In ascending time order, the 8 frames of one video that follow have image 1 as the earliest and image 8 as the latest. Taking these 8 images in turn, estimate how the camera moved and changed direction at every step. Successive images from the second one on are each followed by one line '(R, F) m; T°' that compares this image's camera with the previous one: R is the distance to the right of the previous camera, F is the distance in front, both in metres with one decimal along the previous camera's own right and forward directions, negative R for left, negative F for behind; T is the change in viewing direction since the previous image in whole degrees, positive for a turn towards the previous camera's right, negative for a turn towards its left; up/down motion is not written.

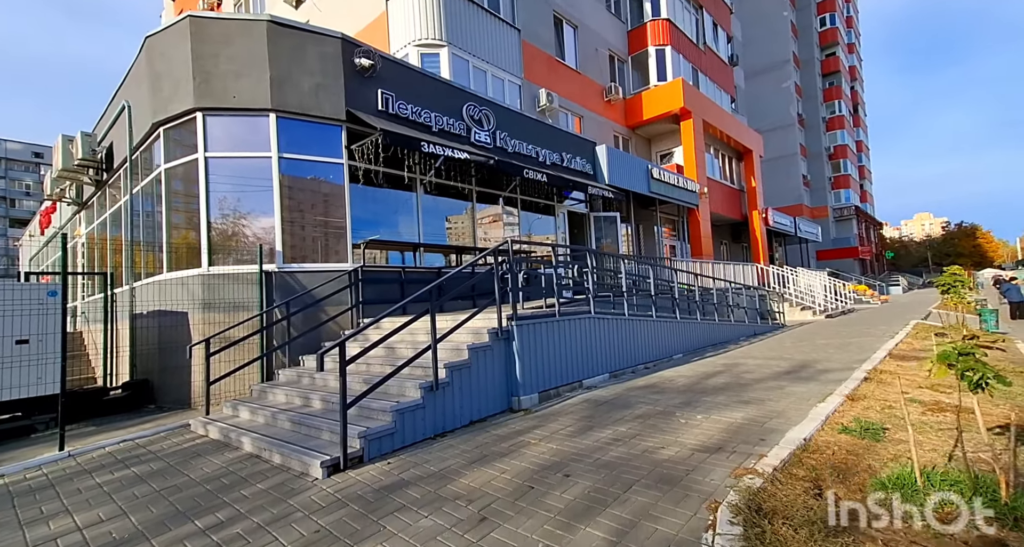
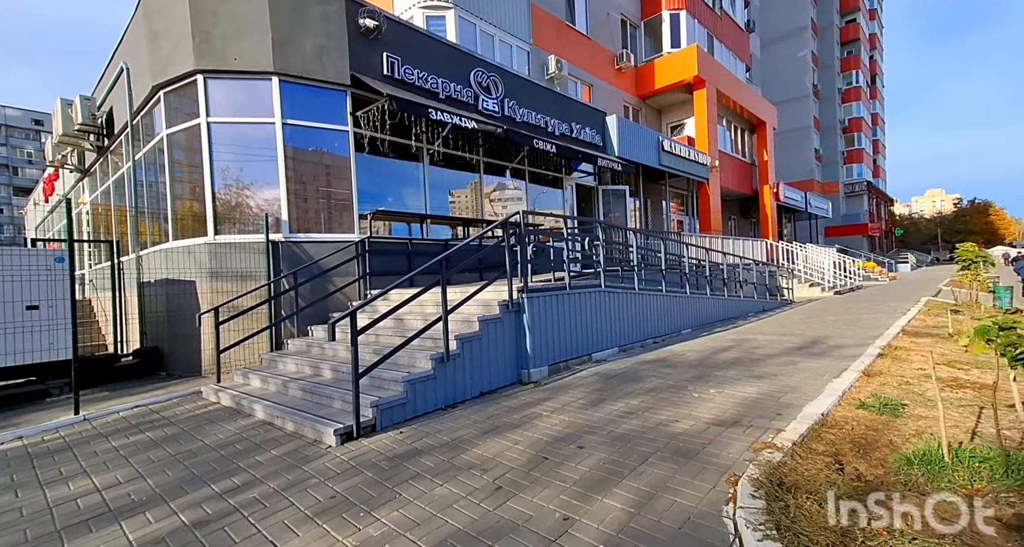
(-0.1, +0.1) m; 0°
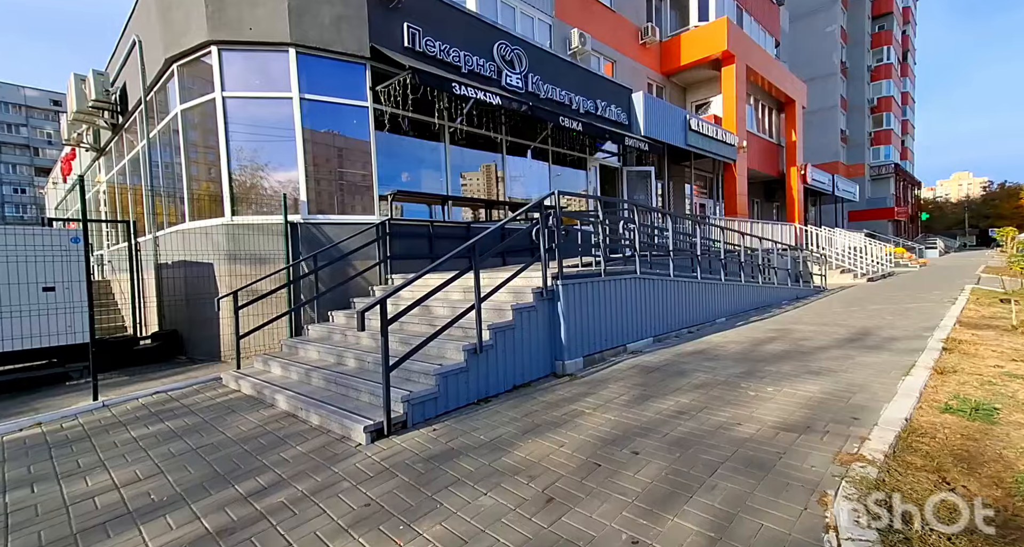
(-0.2, +0.3) m; -1°
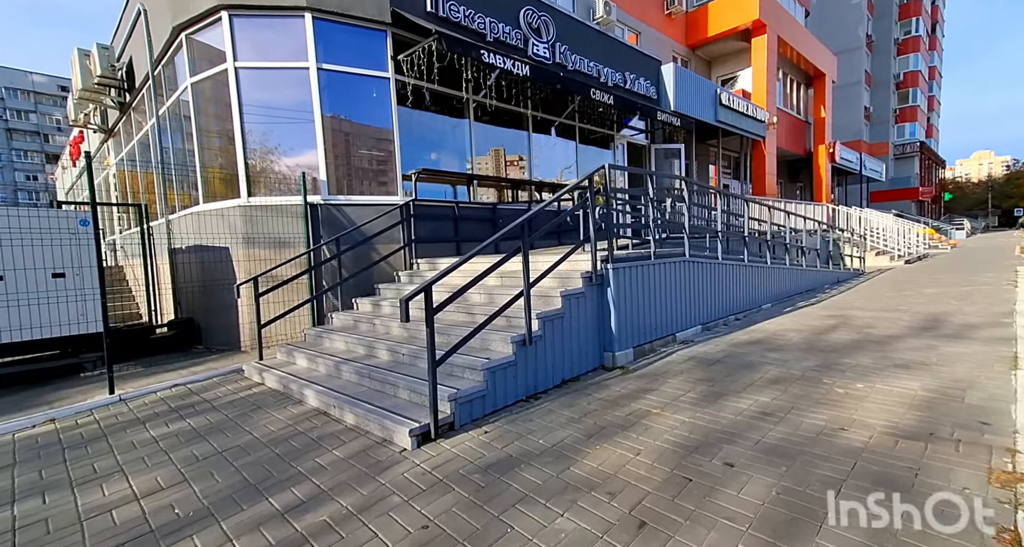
(-0.4, +0.5) m; -1°
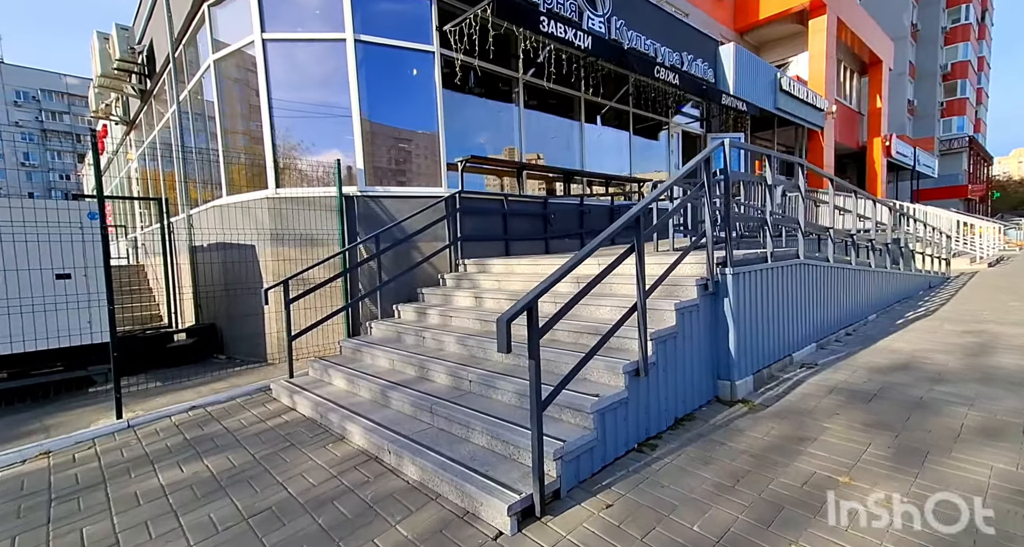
(-0.6, +1.0) m; -2°
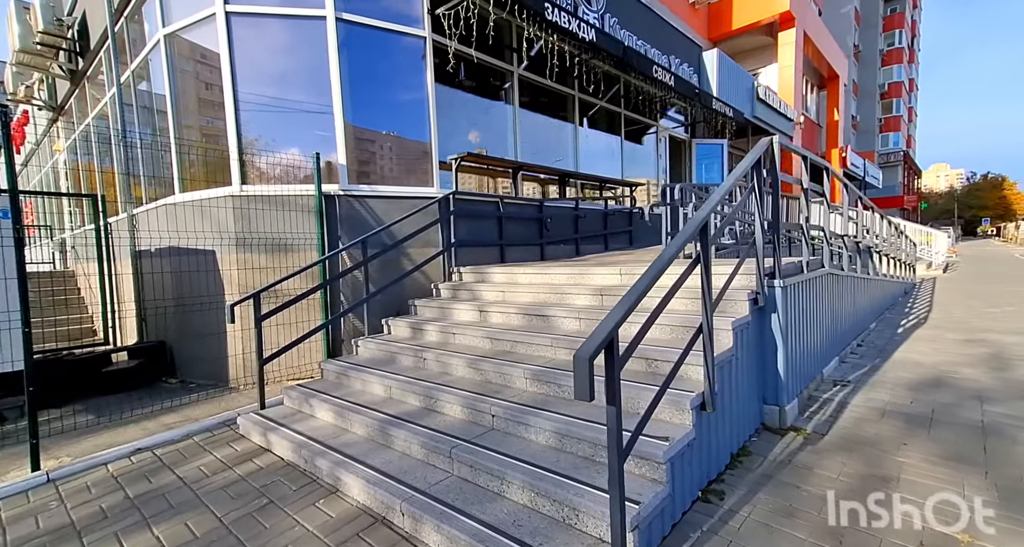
(-0.4, +0.6) m; +5°
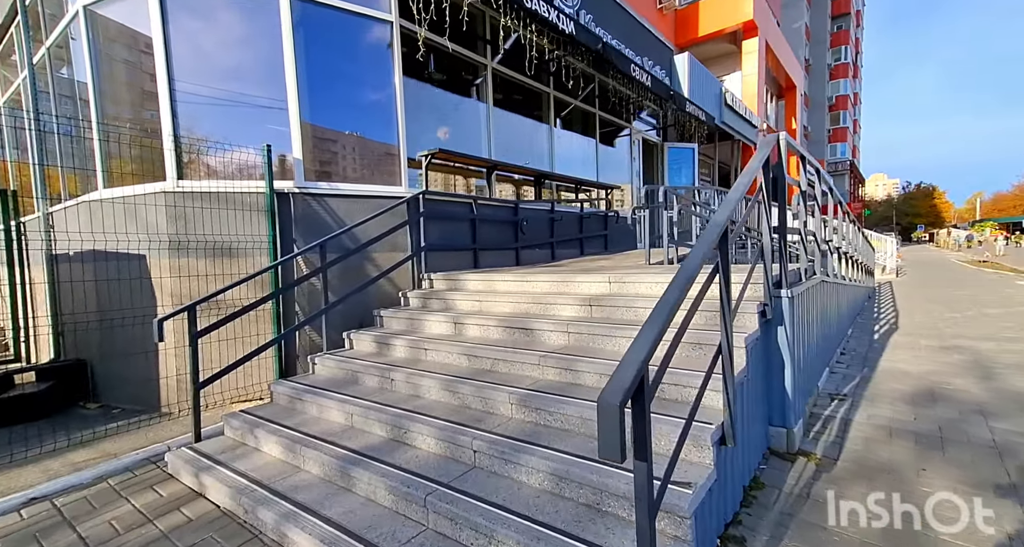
(-0.1, +0.4) m; +4°
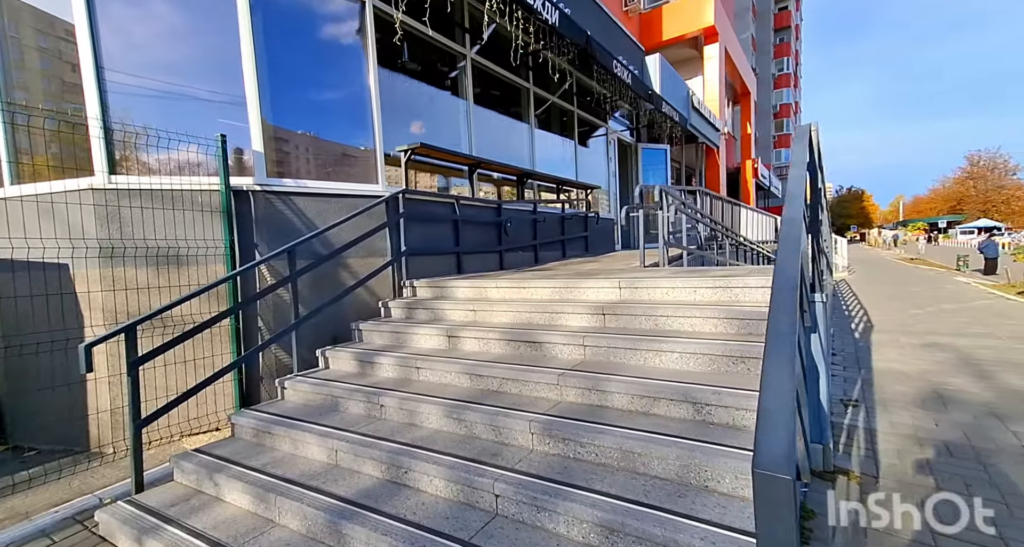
(-0.3, +0.4) m; +5°
